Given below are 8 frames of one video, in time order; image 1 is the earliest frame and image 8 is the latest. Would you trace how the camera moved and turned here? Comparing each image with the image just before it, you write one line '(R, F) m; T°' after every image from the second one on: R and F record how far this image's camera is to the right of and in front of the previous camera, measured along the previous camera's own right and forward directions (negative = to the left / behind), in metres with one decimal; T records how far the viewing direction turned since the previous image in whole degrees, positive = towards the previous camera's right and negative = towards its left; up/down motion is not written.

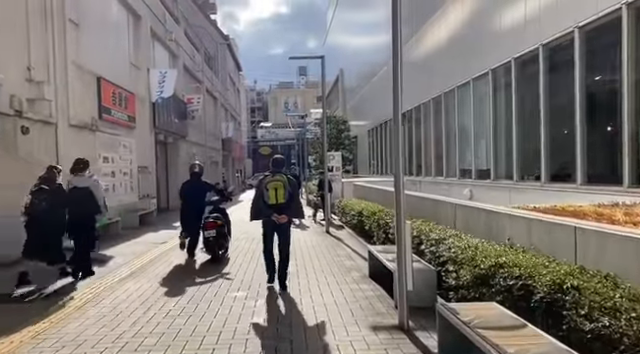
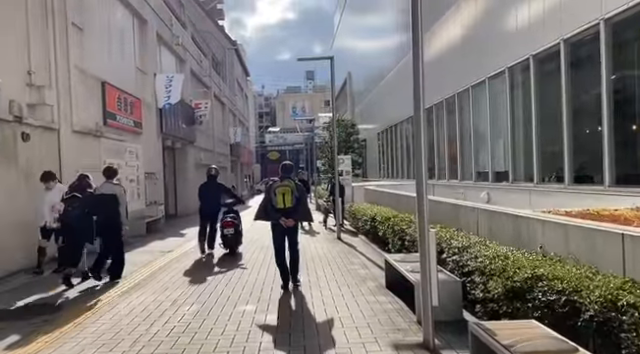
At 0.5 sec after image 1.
(-0.1, +0.4) m; -1°
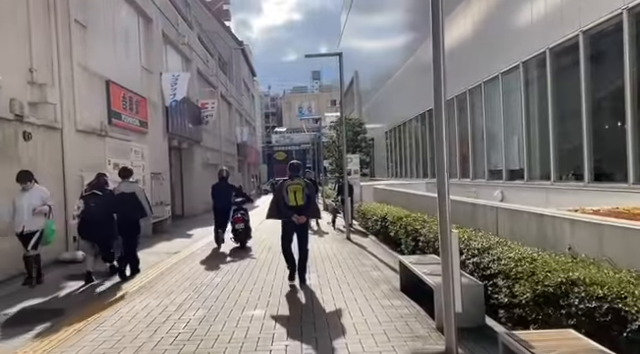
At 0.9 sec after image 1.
(-0.1, +0.3) m; -1°
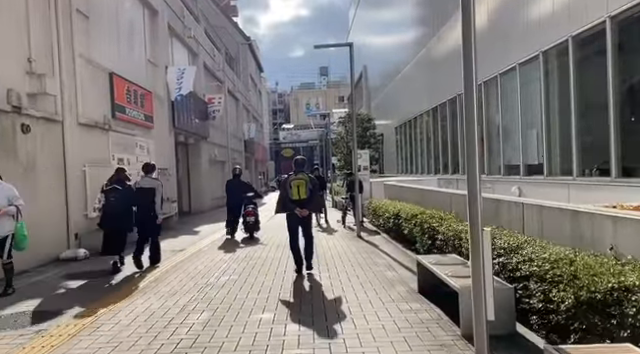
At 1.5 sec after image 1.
(-0.1, +0.4) m; -1°
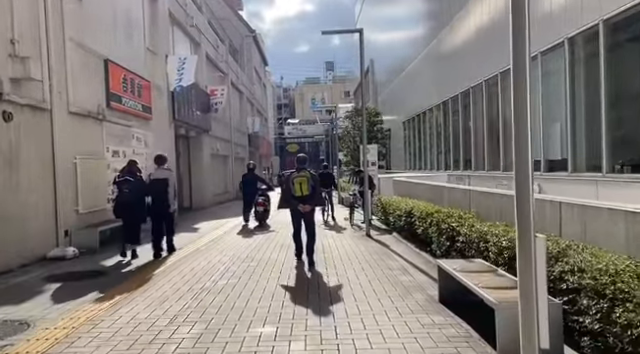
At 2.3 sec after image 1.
(-0.1, +0.7) m; -1°
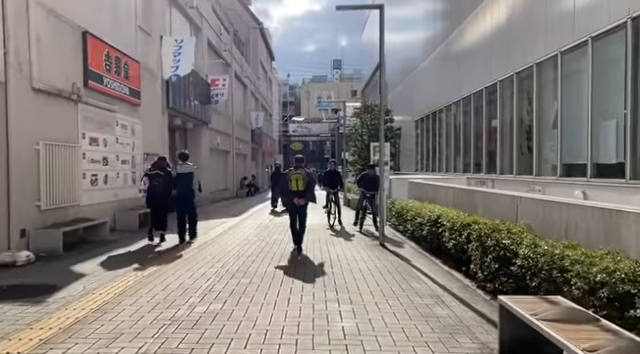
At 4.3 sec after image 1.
(-0.1, +1.5) m; 0°
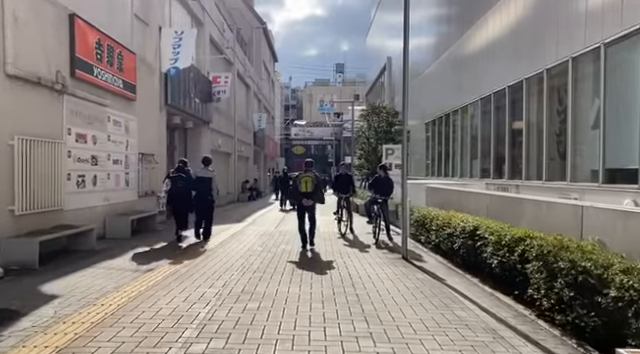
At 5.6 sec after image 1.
(-0.3, +1.1) m; 0°
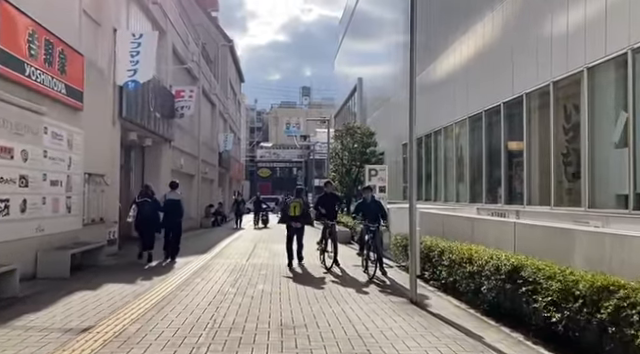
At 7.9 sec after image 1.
(-0.4, +1.6) m; +5°
